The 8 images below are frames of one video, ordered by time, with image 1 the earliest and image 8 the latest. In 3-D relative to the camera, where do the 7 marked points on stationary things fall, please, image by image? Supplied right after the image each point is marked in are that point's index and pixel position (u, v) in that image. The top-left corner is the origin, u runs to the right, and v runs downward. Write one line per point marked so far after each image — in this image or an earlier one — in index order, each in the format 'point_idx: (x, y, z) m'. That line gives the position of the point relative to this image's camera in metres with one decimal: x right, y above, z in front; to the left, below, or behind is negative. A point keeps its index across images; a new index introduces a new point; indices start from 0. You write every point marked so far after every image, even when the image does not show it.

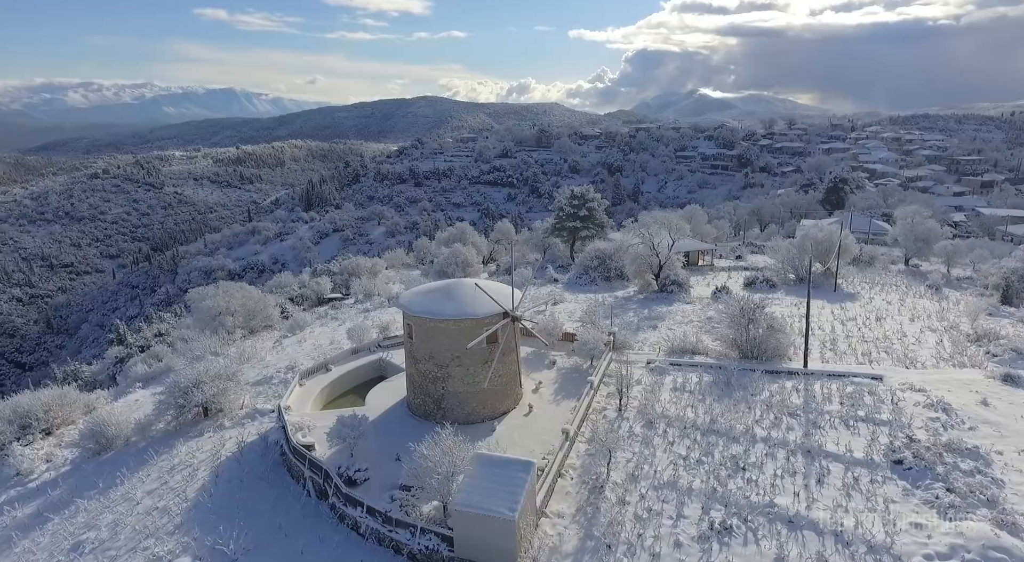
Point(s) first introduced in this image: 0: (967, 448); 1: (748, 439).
0: (+10.0, -3.6, +13.9) m
1: (+5.6, -3.7, +14.9) m
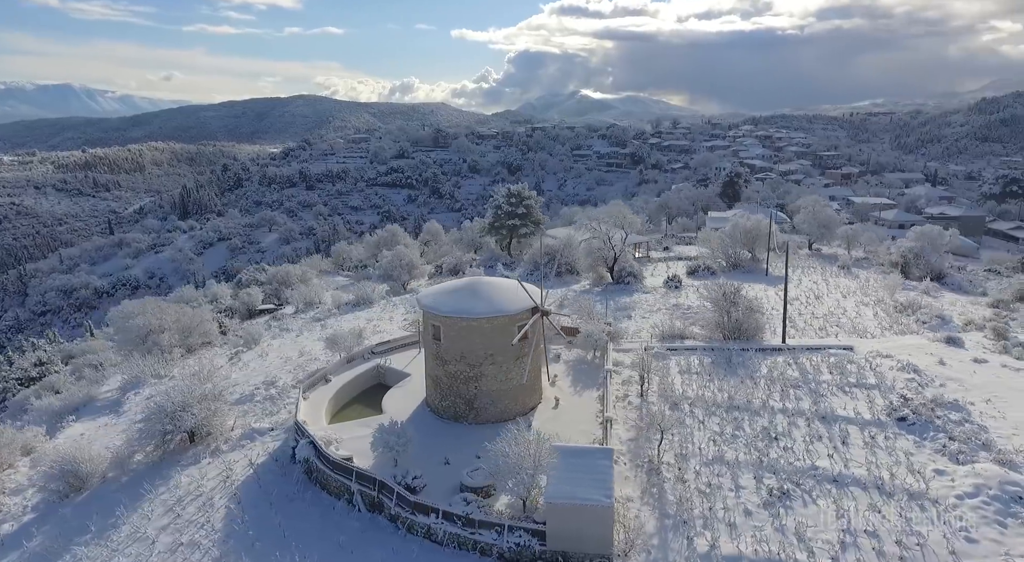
0: (+11.1, -3.0, +16.1) m
1: (+6.7, -3.3, +16.3) m
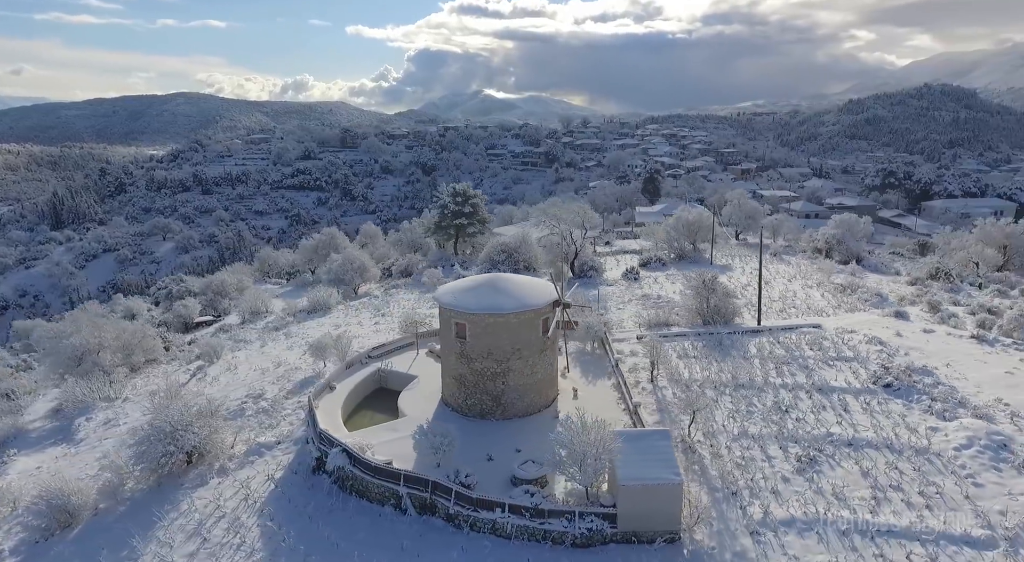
0: (+11.7, -2.4, +18.3) m
1: (+7.3, -3.0, +17.8) m
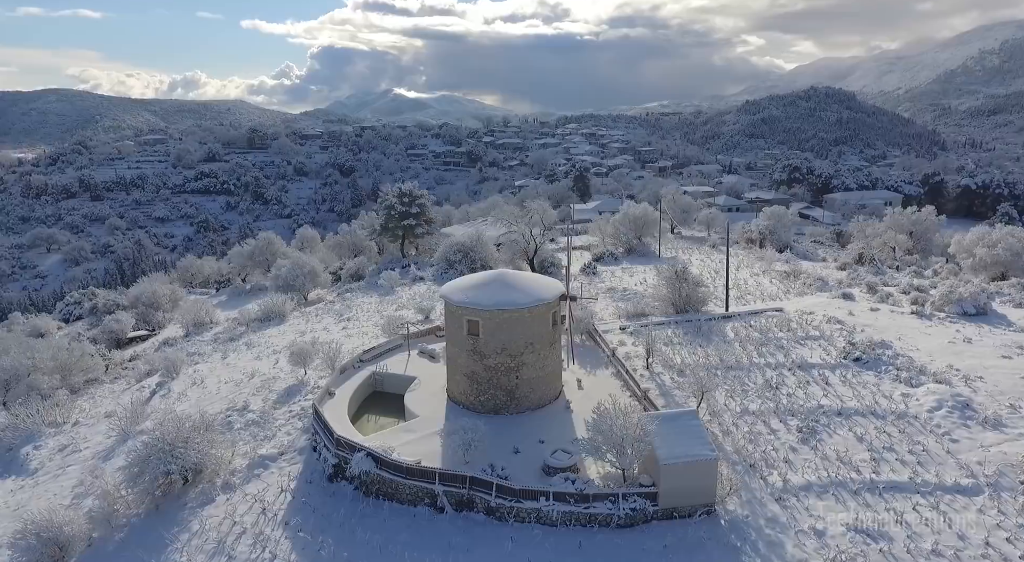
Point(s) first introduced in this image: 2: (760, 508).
0: (+11.7, -1.9, +20.3) m
1: (+7.5, -2.6, +19.2) m
2: (+5.3, -4.9, +13.5) m
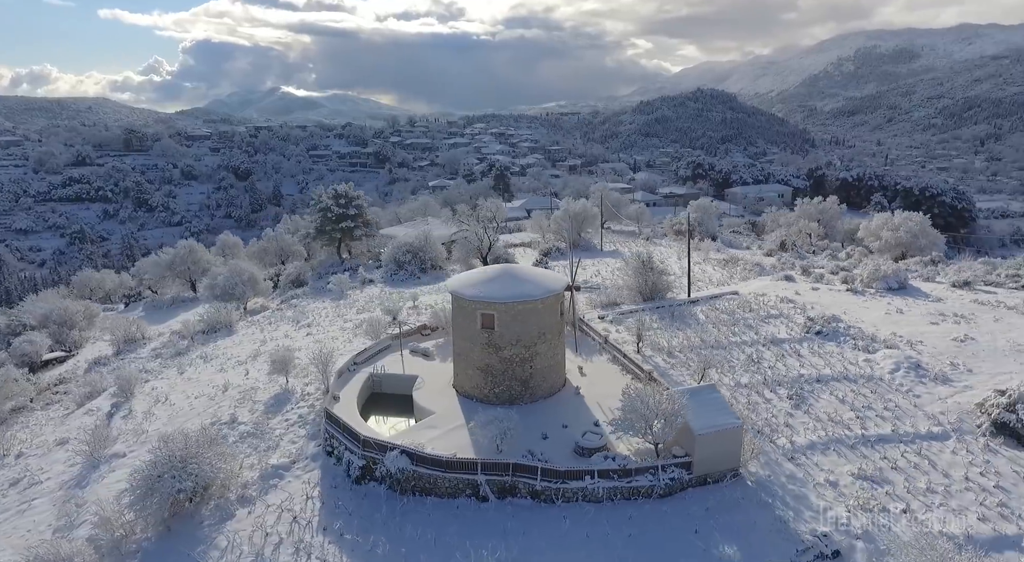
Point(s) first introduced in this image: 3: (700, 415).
0: (+11.4, -1.2, +22.8) m
1: (+7.4, -2.1, +21.0) m
2: (+6.4, -4.5, +15.0) m
3: (+4.4, -3.1, +14.8) m
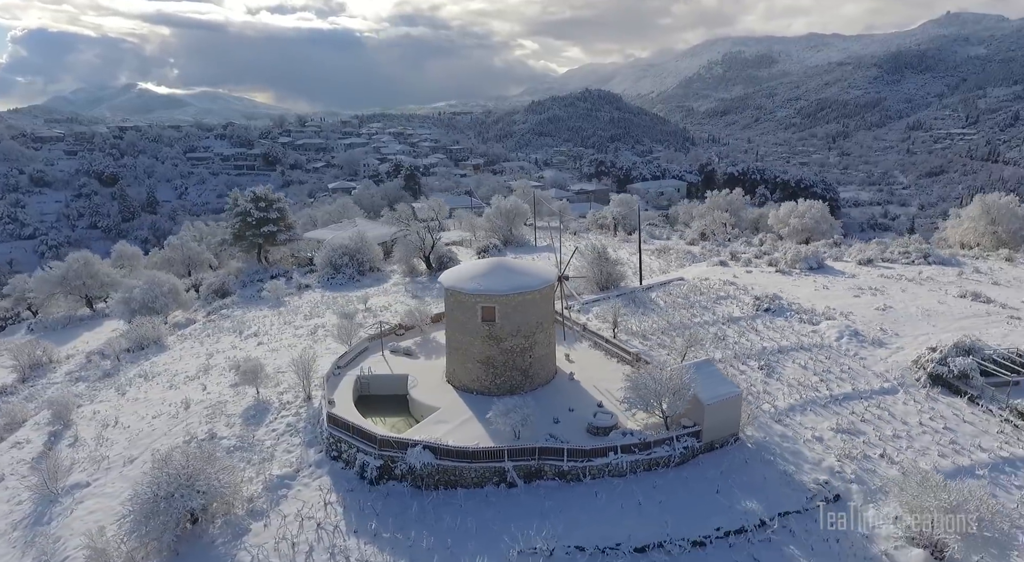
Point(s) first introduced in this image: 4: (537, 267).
0: (+10.3, -0.5, +25.3) m
1: (+6.7, -1.6, +22.7) m
2: (+6.8, -3.9, +16.7) m
3: (+4.9, -2.7, +16.1) m
4: (+0.7, +0.4, +18.9) m
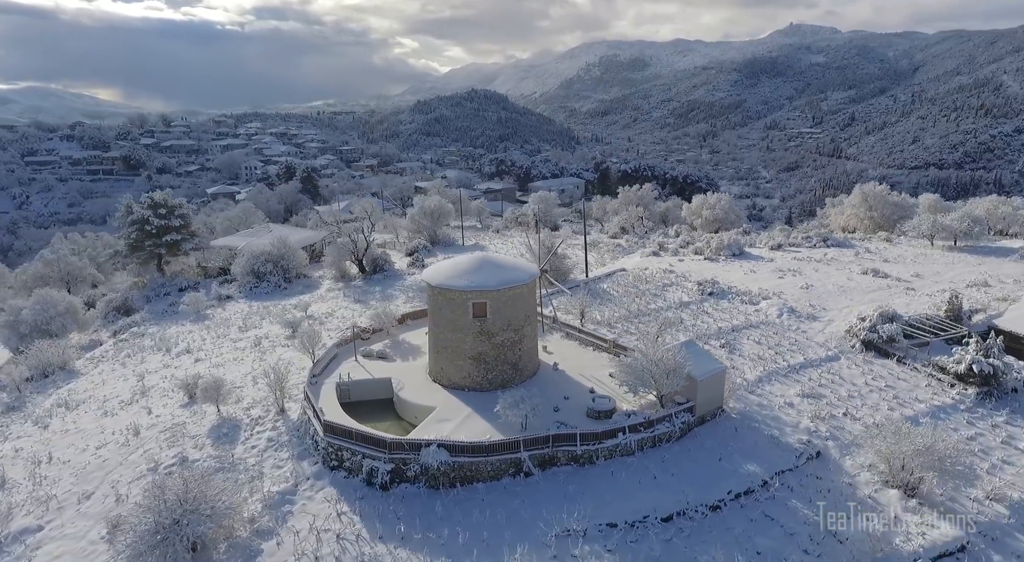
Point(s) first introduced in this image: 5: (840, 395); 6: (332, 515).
0: (+8.4, +0.1, +27.4) m
1: (+5.5, -1.1, +24.2) m
2: (+6.8, -3.5, +18.4) m
3: (+5.0, -2.3, +17.4) m
4: (+0.2, +0.5, +19.3) m
5: (+9.7, -3.4, +18.6) m
6: (-4.2, -5.5, +15.1) m
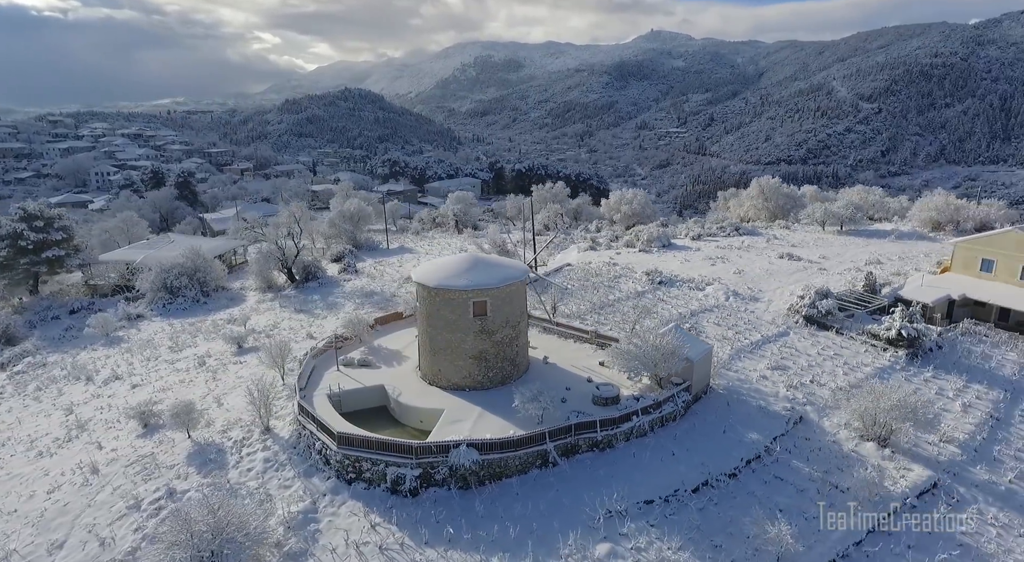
0: (+6.3, +0.5, +29.1) m
1: (+4.1, -0.8, +25.4) m
2: (+6.8, -3.0, +20.0) m
3: (+5.1, -2.0, +18.6) m
4: (-0.1, +0.6, +19.5) m
5: (+9.5, -2.8, +20.8) m
6: (-3.2, -5.7, +14.5) m
